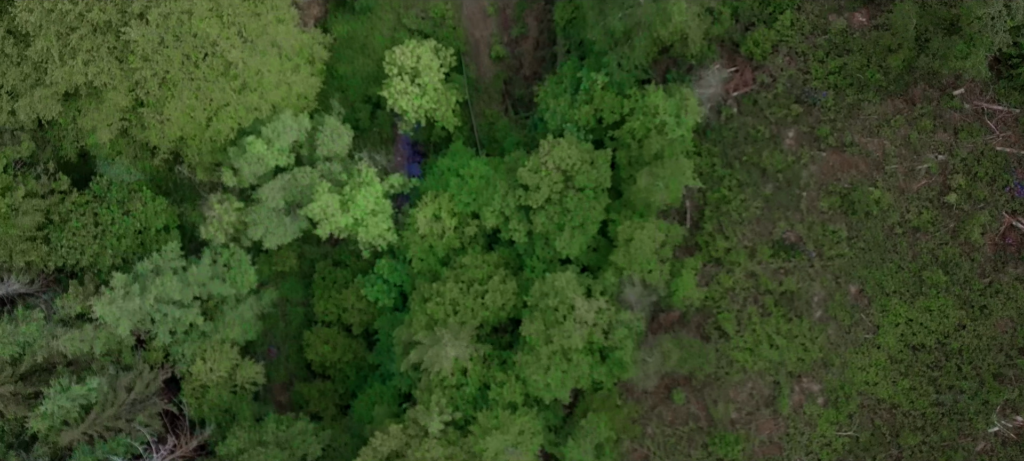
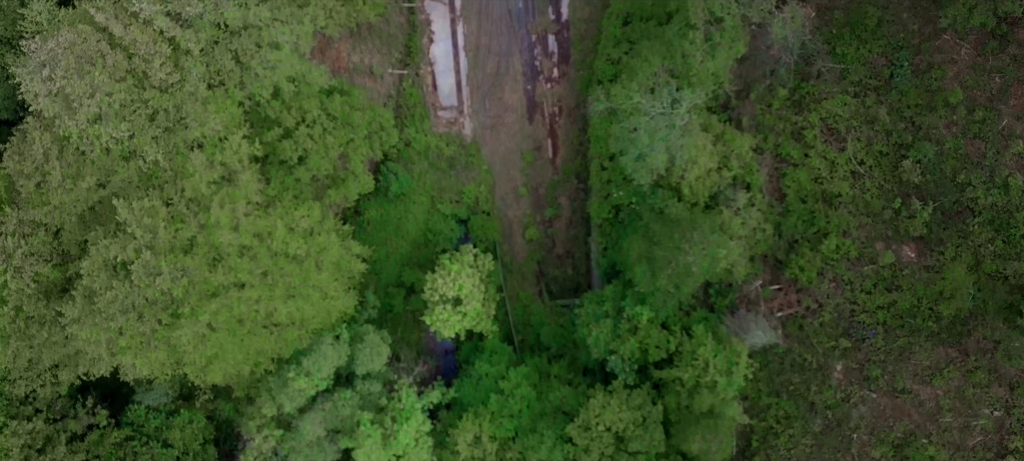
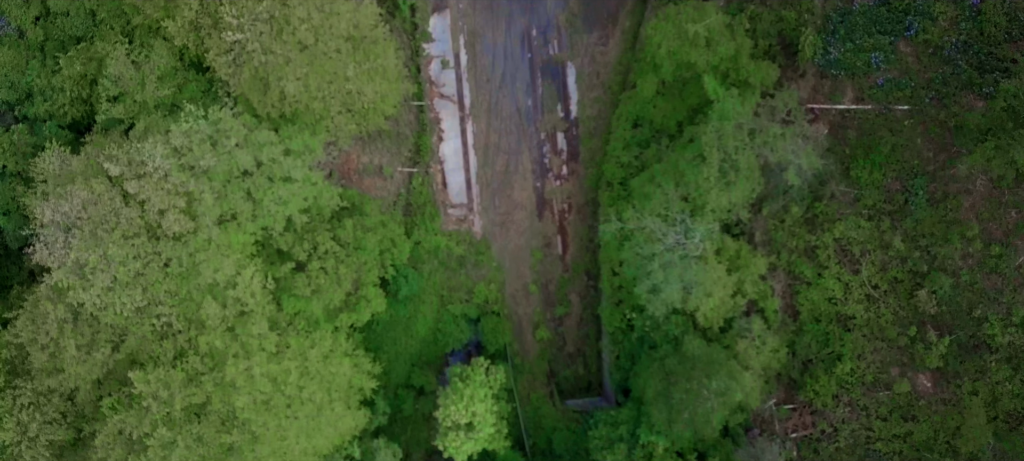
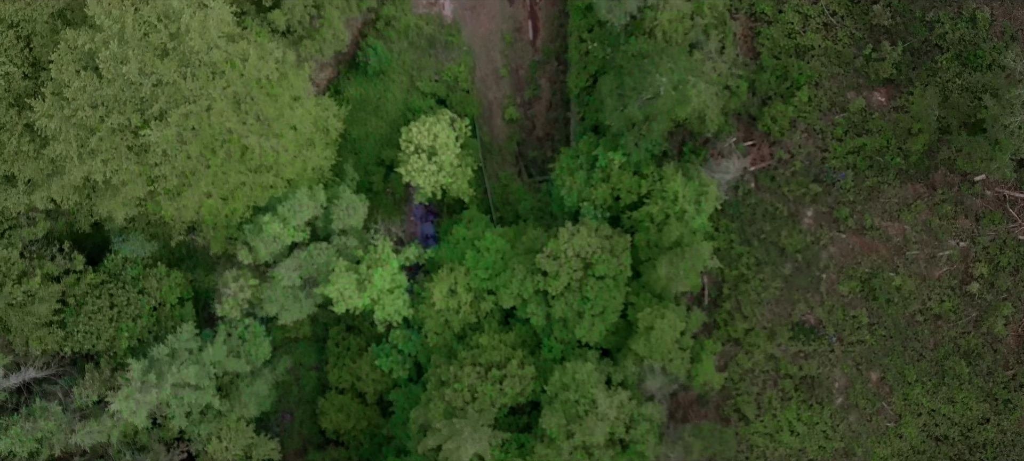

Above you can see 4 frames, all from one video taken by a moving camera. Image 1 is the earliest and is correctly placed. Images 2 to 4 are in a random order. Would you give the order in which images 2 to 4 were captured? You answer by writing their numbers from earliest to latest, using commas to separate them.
4, 2, 3
